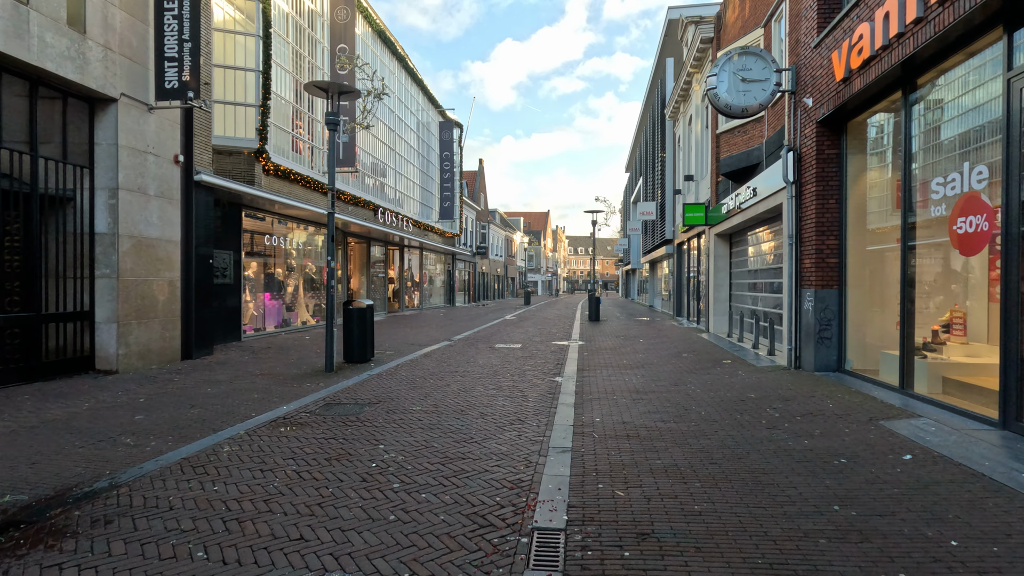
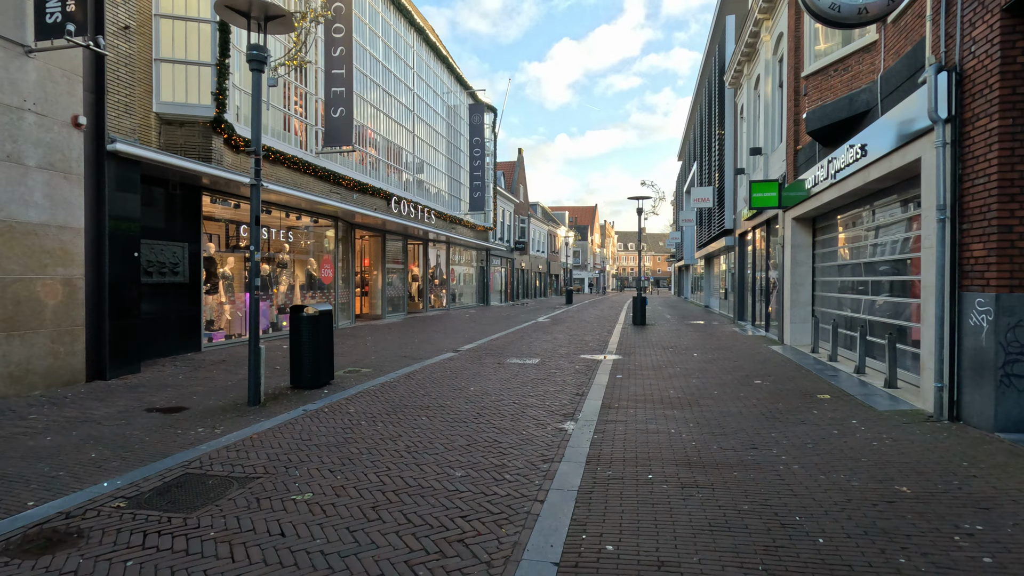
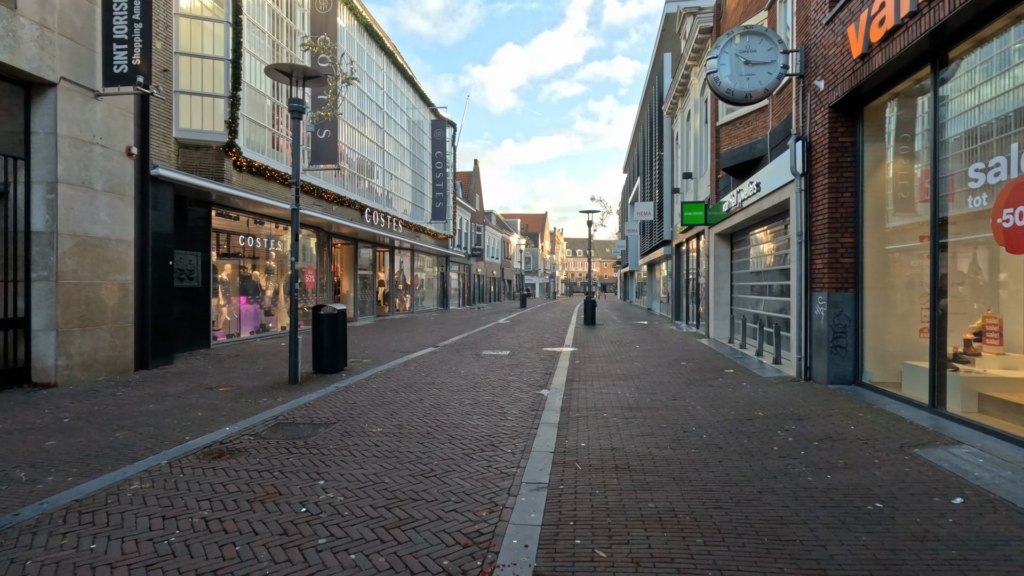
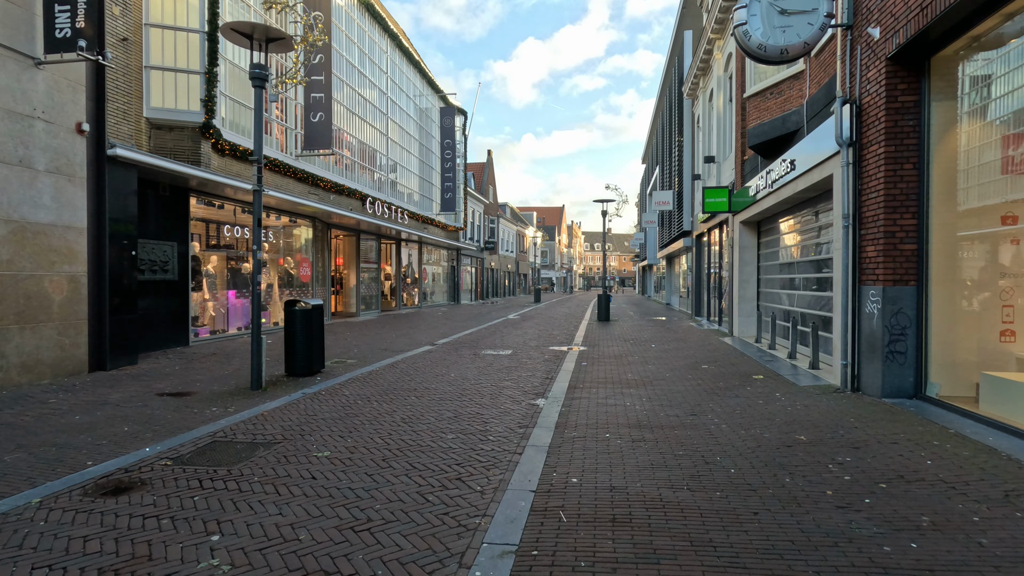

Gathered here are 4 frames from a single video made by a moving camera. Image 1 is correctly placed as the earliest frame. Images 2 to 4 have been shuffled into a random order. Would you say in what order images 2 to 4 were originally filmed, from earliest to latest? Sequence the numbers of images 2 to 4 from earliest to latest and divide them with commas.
3, 4, 2
